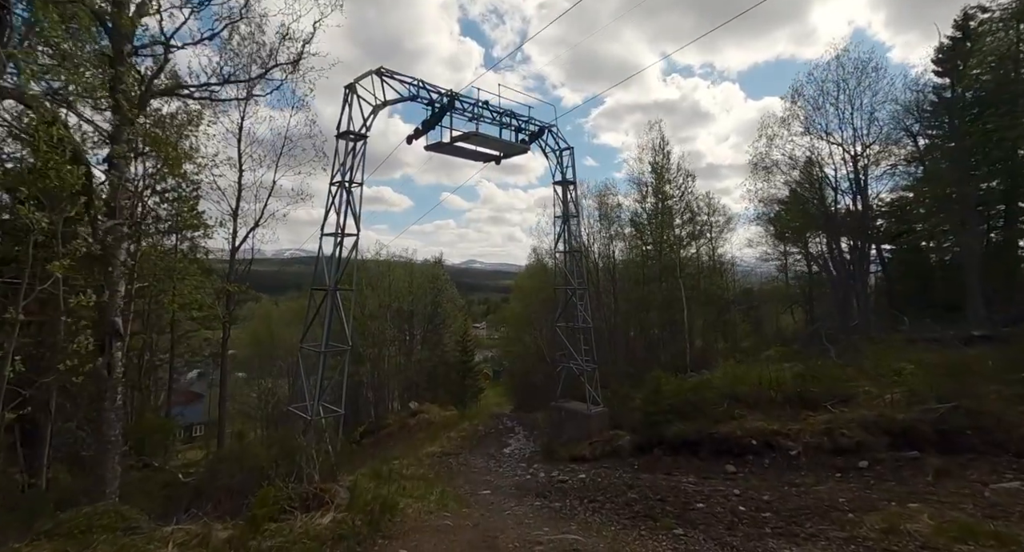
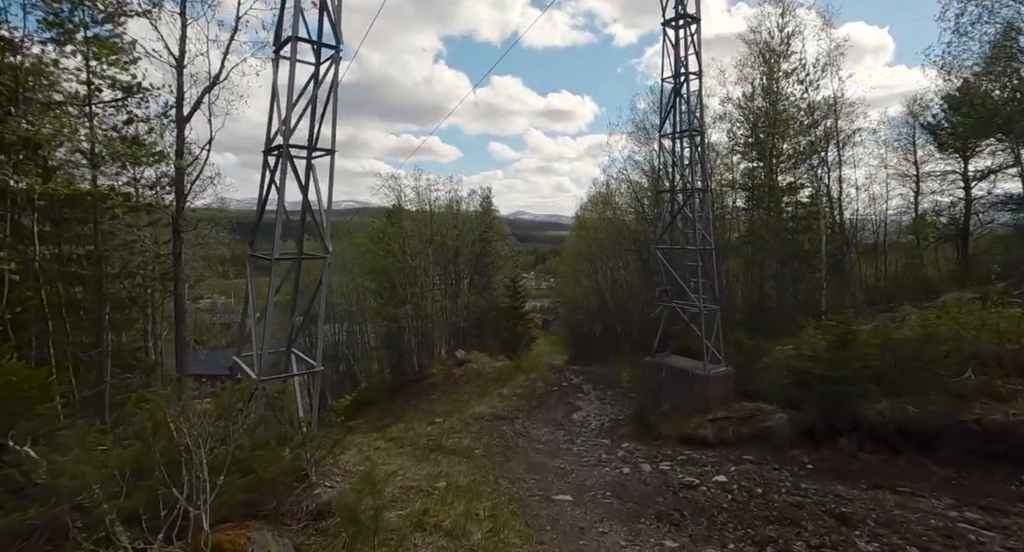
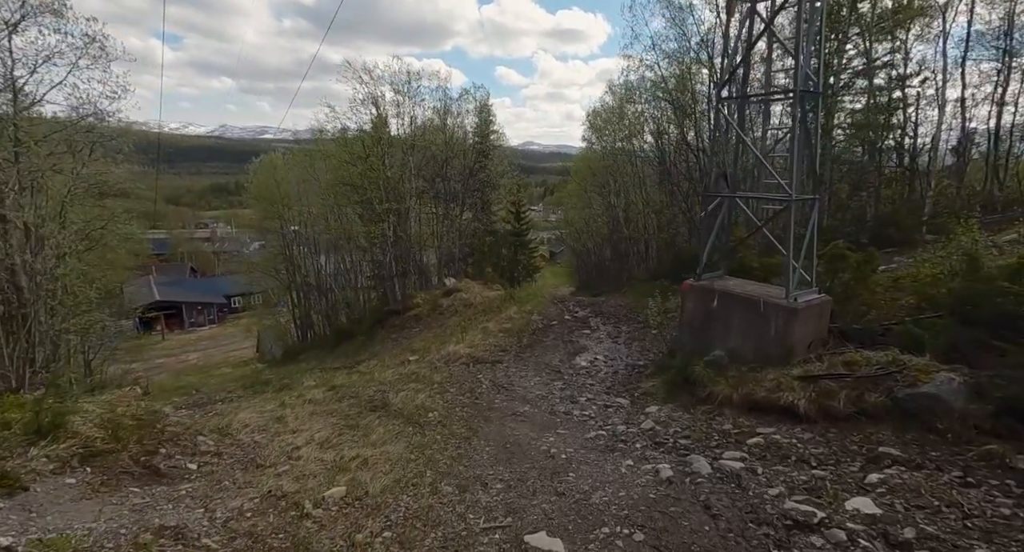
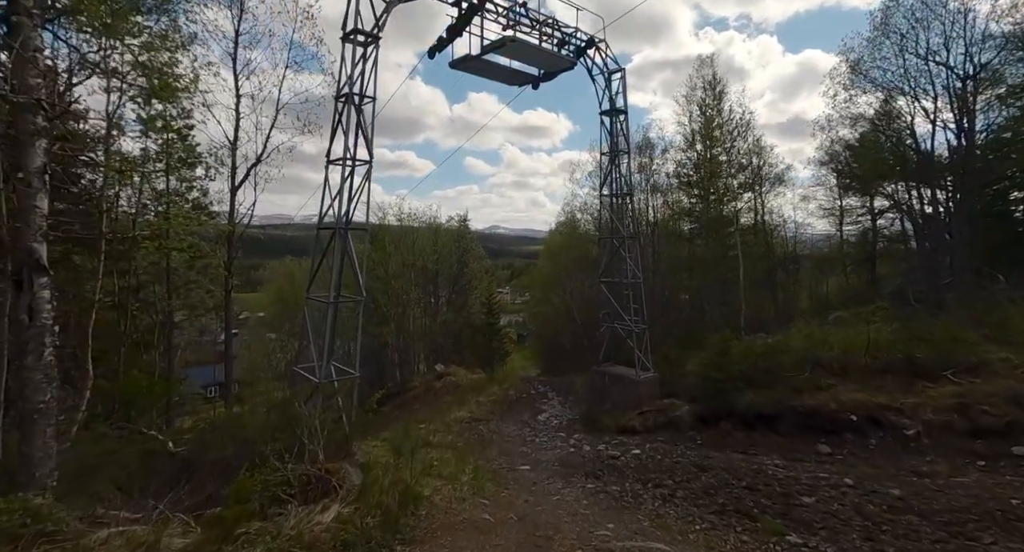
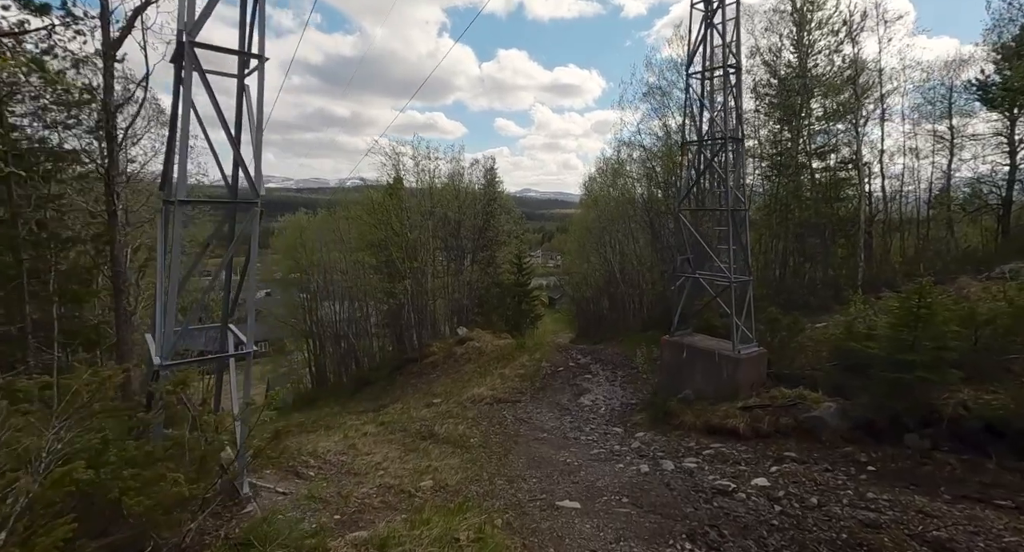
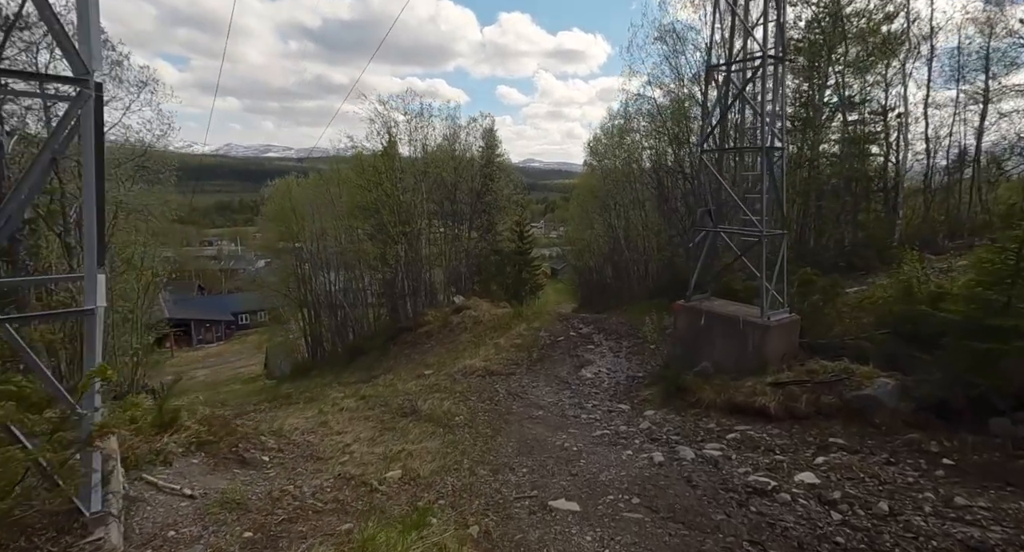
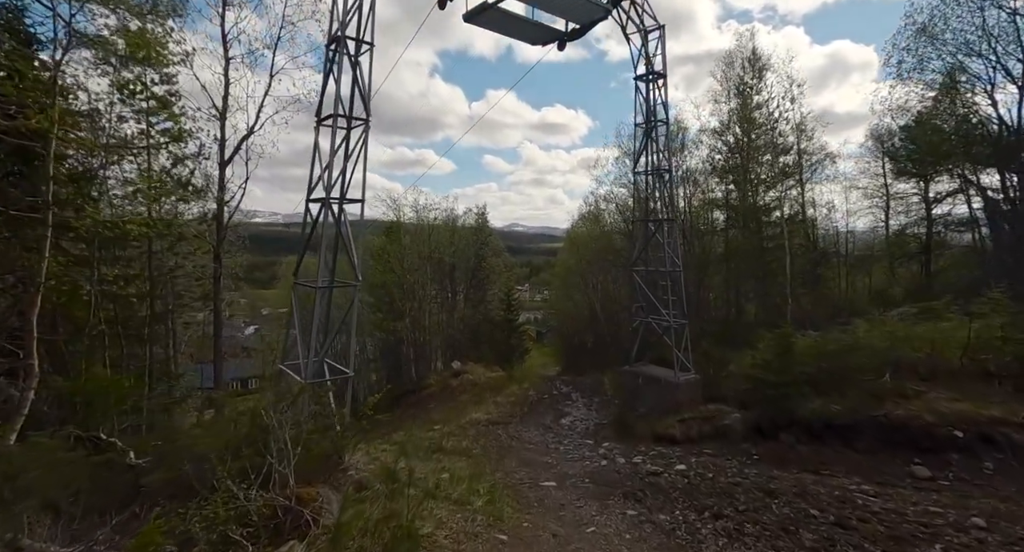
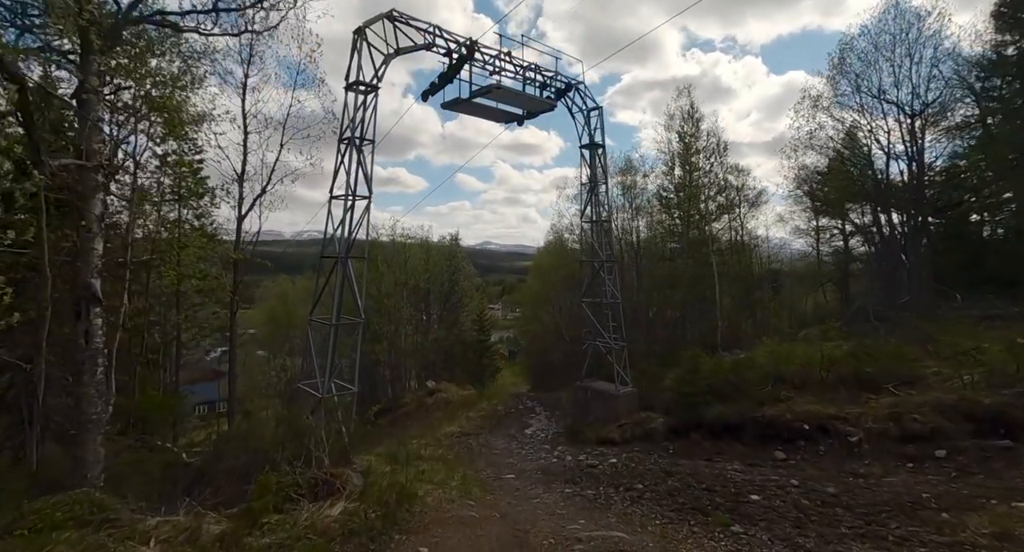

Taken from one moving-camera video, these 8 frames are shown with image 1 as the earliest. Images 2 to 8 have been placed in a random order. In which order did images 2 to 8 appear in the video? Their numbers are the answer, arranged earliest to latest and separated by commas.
8, 4, 7, 2, 5, 6, 3
